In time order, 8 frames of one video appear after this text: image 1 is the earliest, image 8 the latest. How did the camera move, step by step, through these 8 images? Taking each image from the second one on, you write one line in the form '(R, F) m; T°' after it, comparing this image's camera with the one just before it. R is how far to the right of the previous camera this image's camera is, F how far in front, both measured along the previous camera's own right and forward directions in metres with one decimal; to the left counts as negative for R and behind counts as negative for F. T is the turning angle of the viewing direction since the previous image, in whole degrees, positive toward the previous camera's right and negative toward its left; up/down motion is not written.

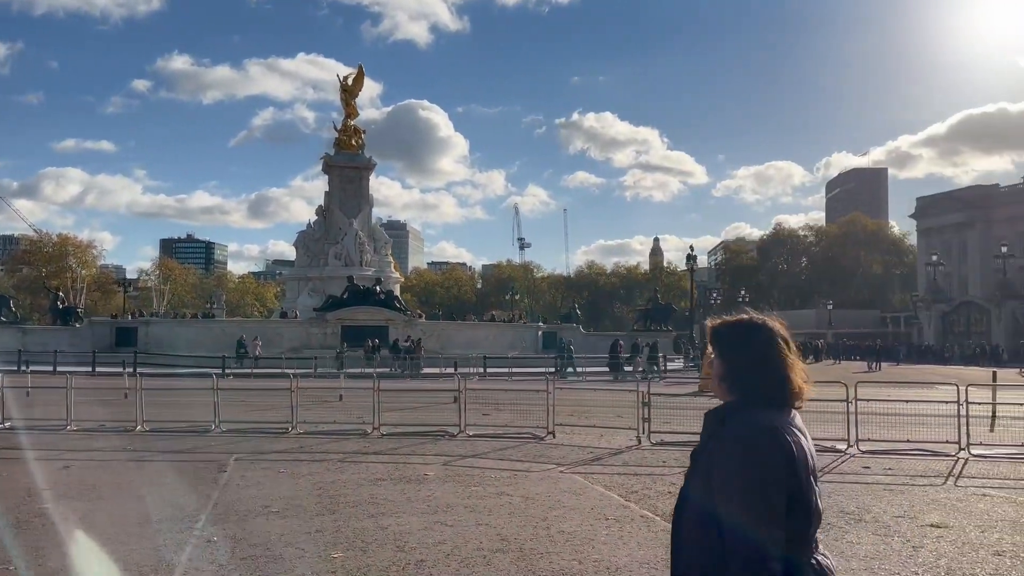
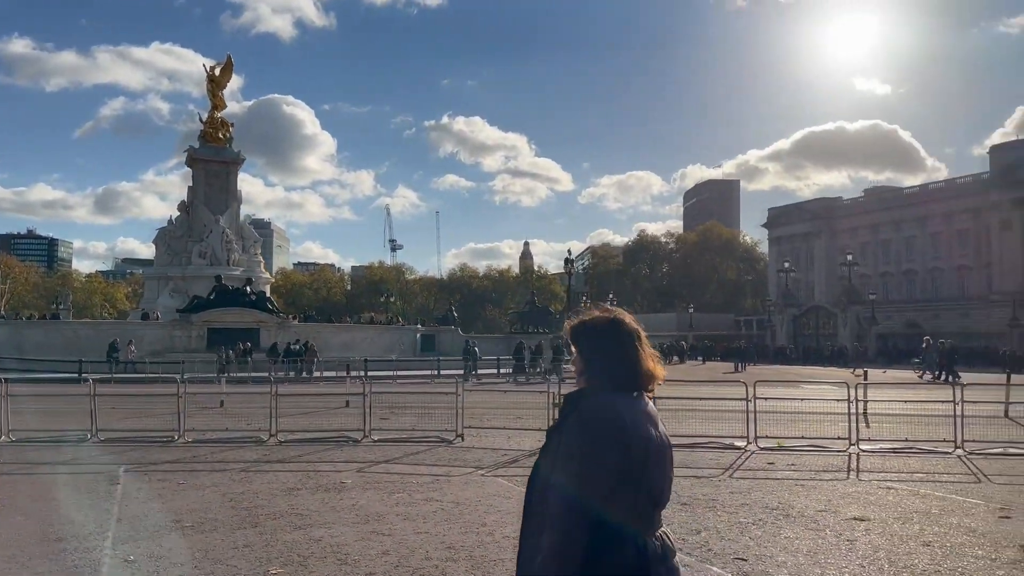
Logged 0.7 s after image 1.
(-0.8, +0.4) m; +9°
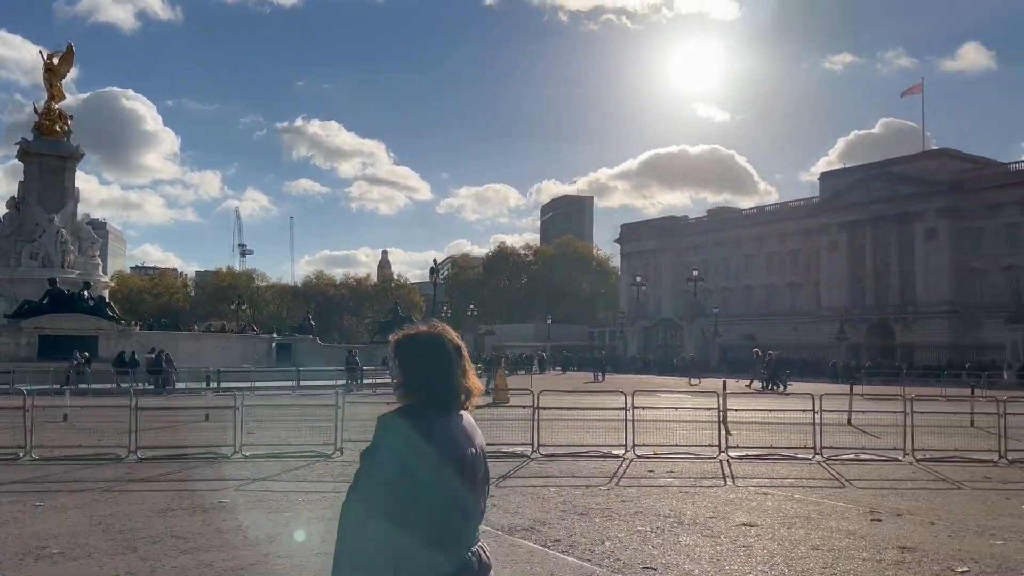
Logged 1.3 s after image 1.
(-0.5, +0.2) m; +10°
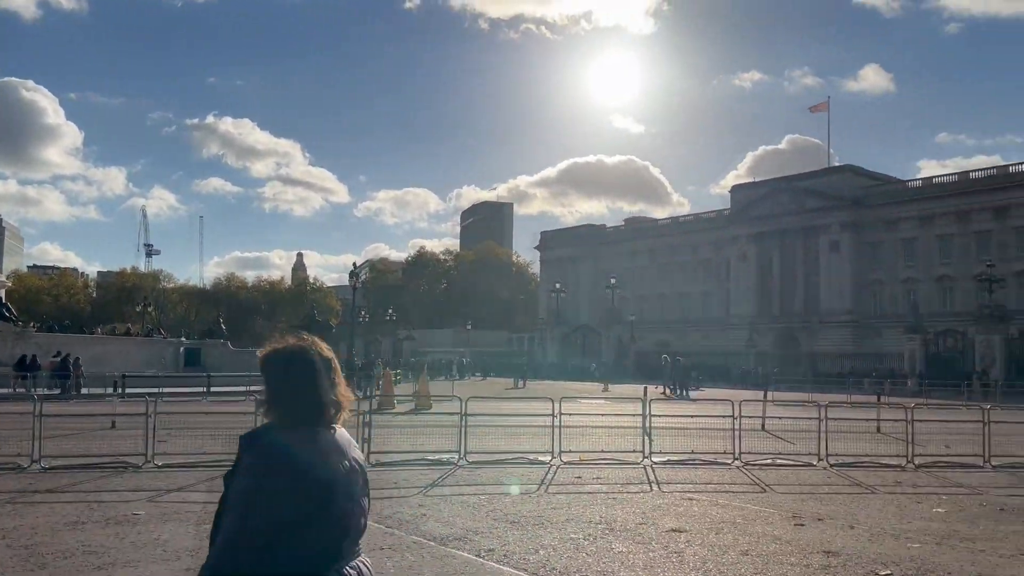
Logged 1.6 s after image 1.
(-0.2, +0.1) m; +5°
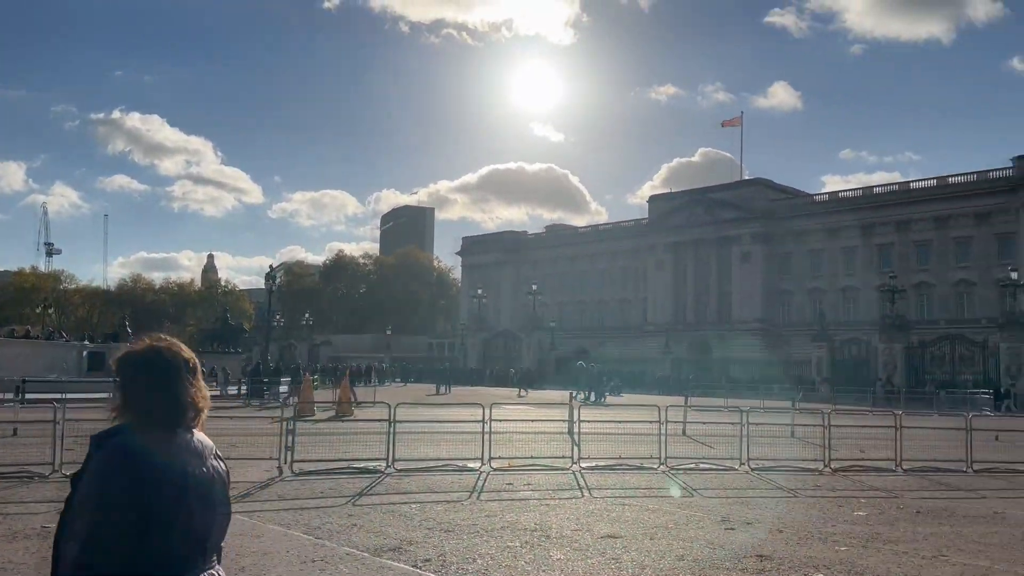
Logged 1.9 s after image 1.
(-0.2, +0.1) m; +5°
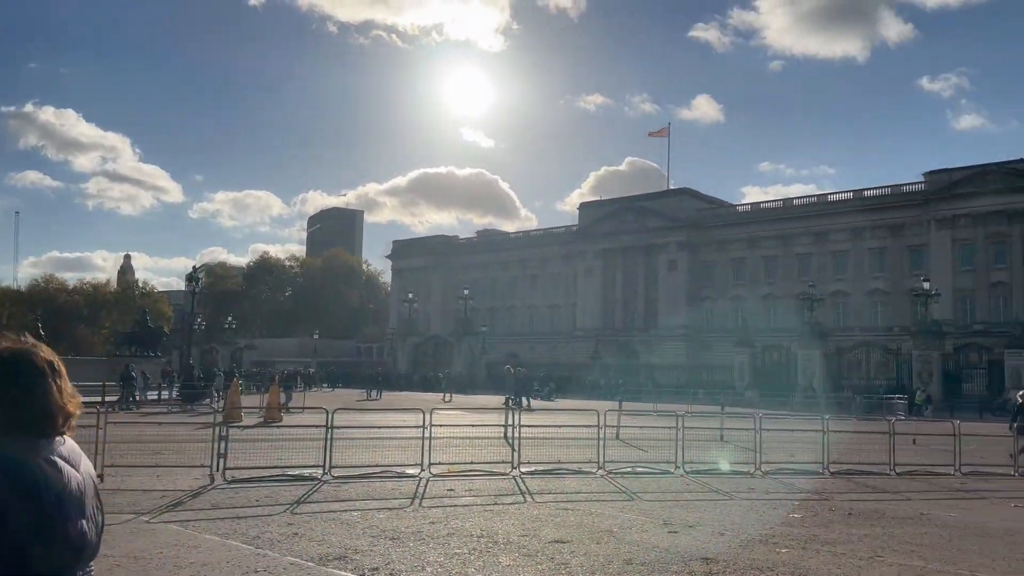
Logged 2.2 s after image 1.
(-0.2, +0.1) m; +5°
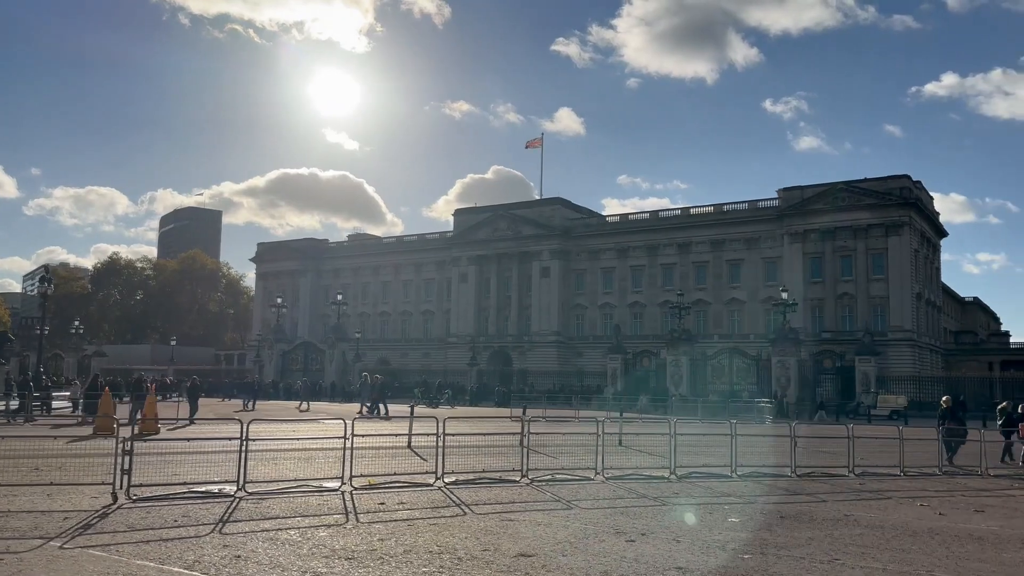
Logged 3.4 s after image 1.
(-1.1, +0.4) m; +9°
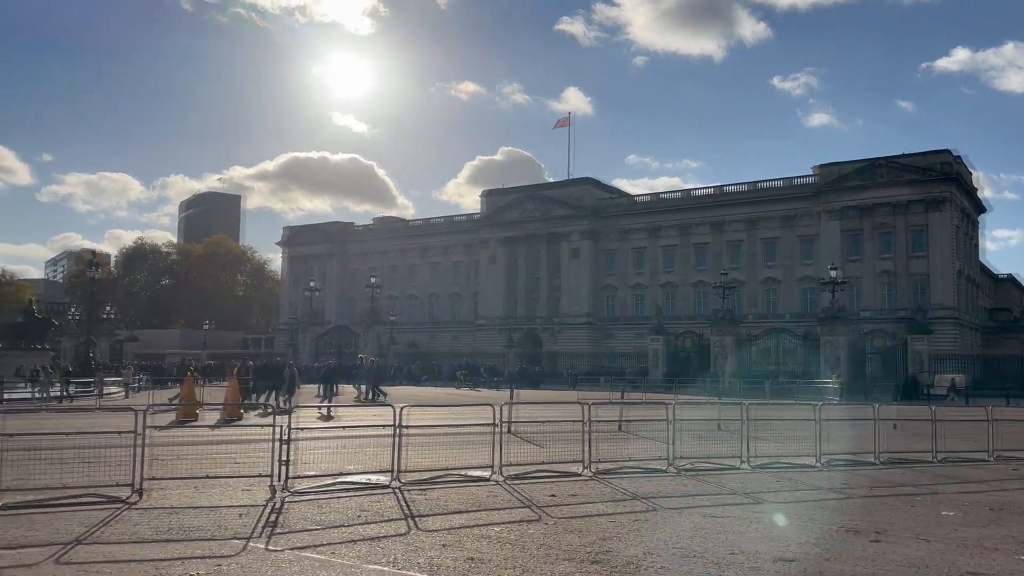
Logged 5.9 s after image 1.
(-2.4, +0.9) m; -1°
